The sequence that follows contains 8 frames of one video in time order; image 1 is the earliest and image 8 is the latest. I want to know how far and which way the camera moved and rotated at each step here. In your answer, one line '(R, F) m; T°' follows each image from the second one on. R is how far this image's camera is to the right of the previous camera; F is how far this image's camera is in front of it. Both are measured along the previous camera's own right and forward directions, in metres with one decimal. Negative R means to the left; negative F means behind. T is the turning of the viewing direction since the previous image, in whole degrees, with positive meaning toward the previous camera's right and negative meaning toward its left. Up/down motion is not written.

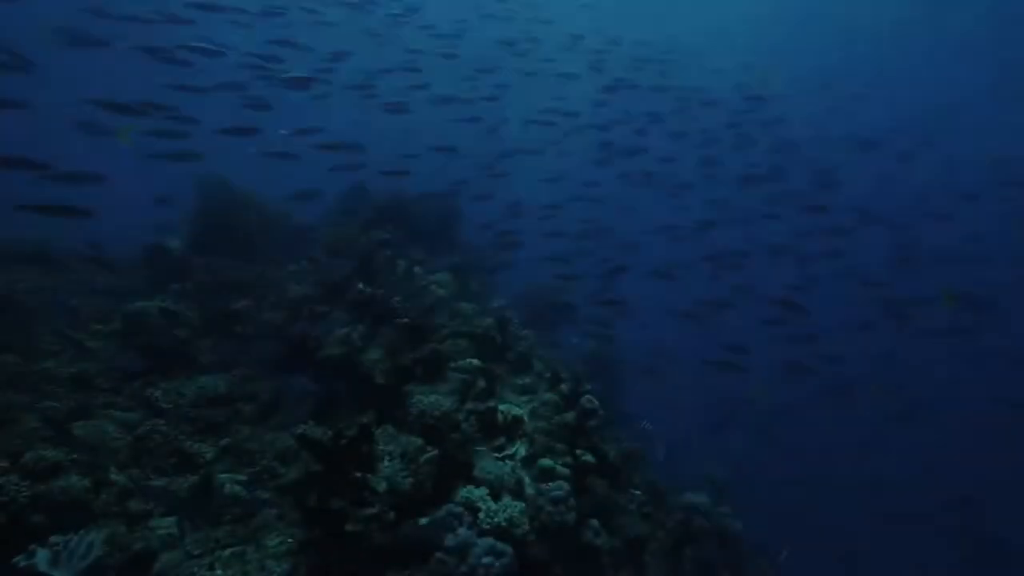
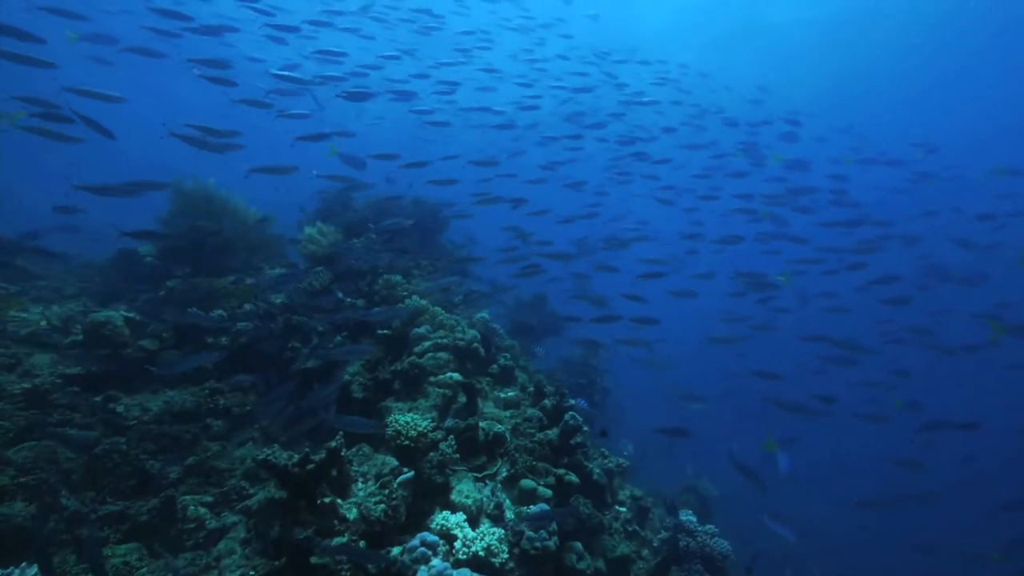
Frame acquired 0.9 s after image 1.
(+0.1, +0.4) m; +1°
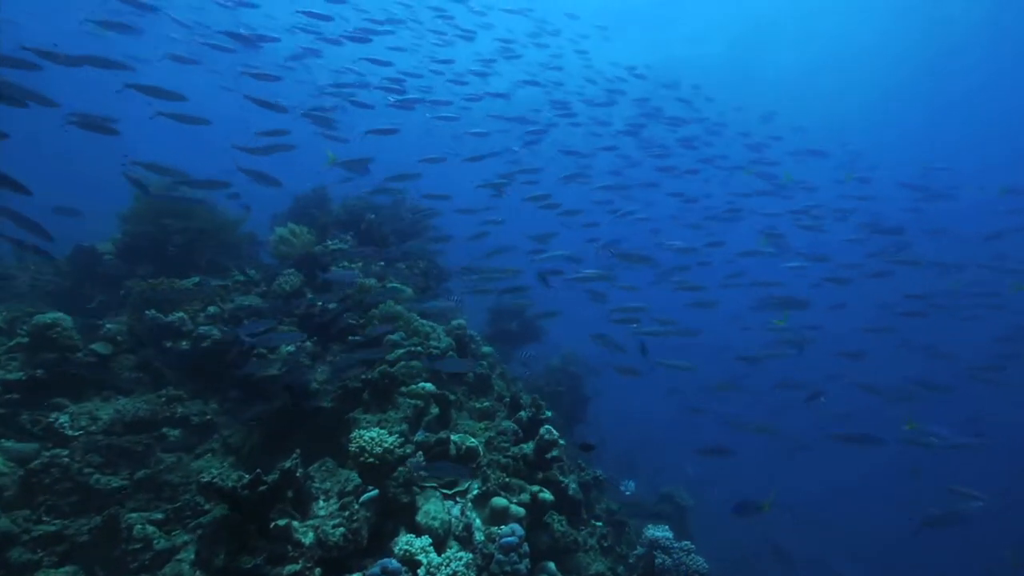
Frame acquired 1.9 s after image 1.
(+0.1, +0.4) m; +2°
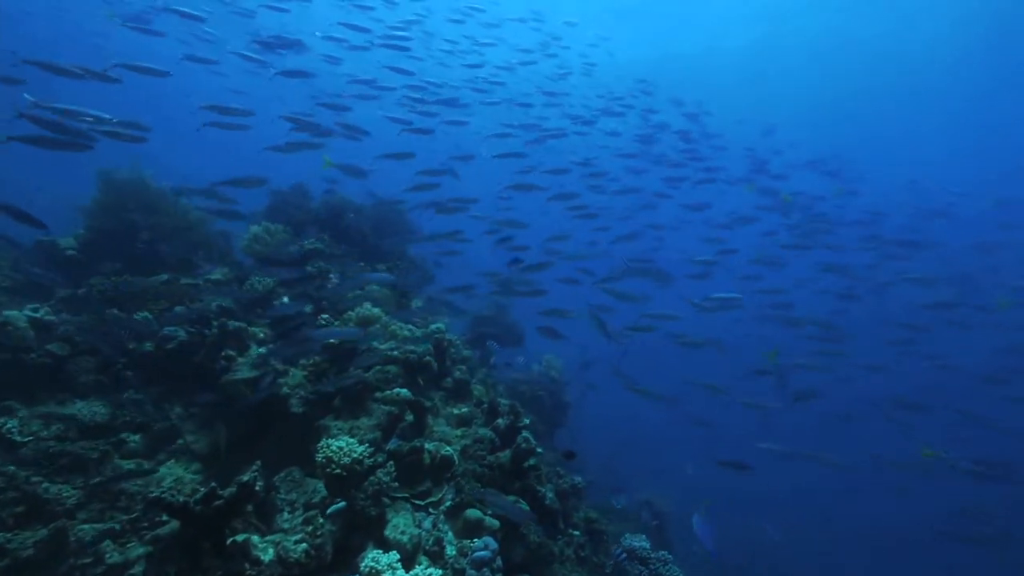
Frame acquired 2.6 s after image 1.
(+0.1, +0.3) m; +2°
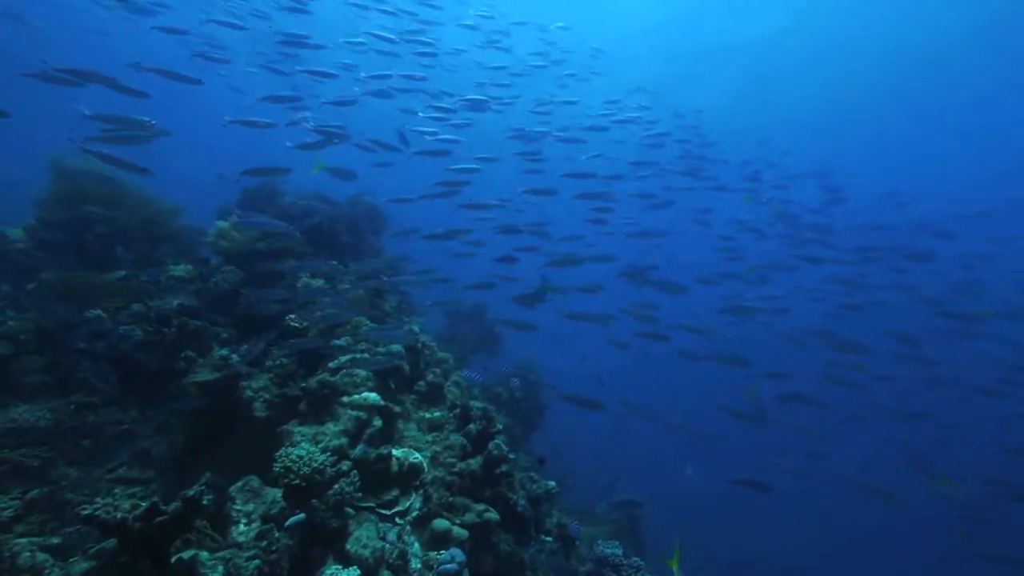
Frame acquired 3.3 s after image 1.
(+0.1, +0.3) m; +2°
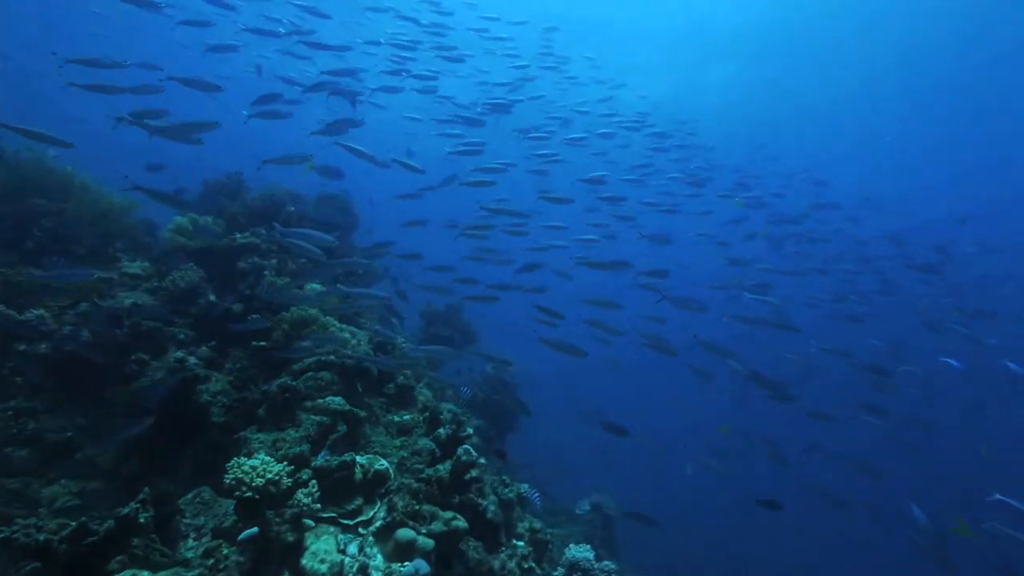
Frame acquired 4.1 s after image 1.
(+0.1, +0.3) m; +2°
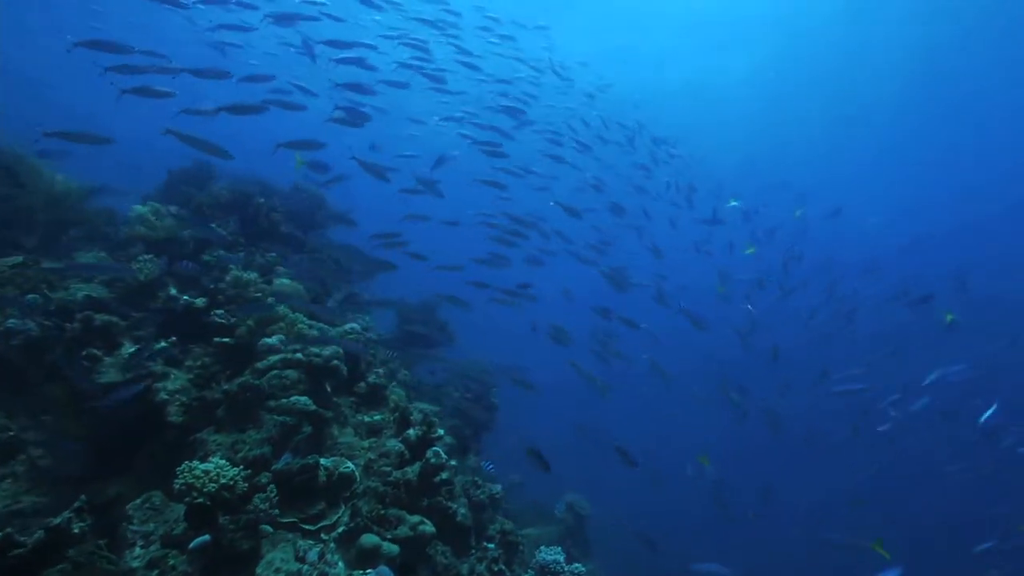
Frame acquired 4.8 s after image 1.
(+0.1, +0.2) m; +2°
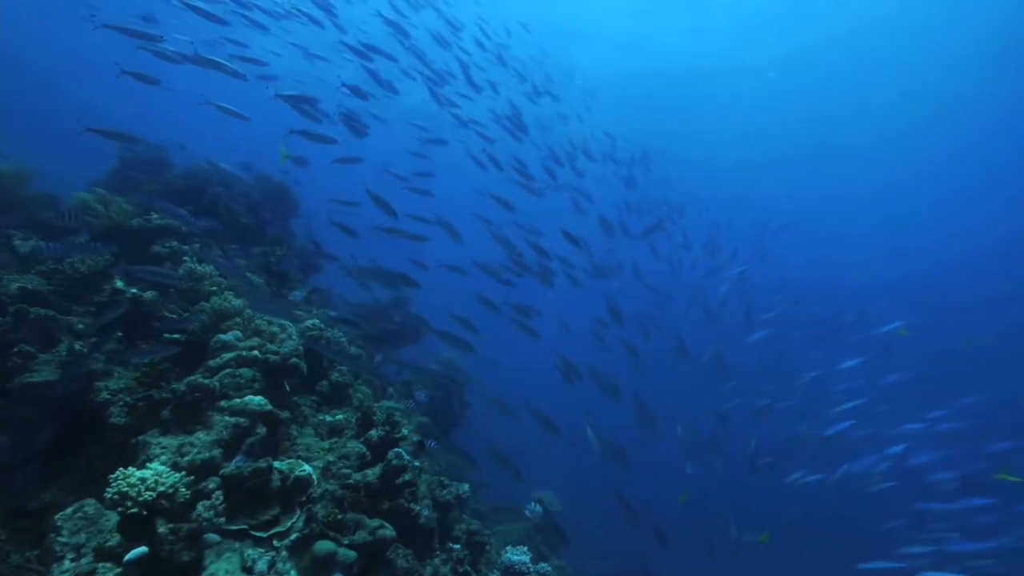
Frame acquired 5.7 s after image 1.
(+0.1, +0.3) m; +3°
